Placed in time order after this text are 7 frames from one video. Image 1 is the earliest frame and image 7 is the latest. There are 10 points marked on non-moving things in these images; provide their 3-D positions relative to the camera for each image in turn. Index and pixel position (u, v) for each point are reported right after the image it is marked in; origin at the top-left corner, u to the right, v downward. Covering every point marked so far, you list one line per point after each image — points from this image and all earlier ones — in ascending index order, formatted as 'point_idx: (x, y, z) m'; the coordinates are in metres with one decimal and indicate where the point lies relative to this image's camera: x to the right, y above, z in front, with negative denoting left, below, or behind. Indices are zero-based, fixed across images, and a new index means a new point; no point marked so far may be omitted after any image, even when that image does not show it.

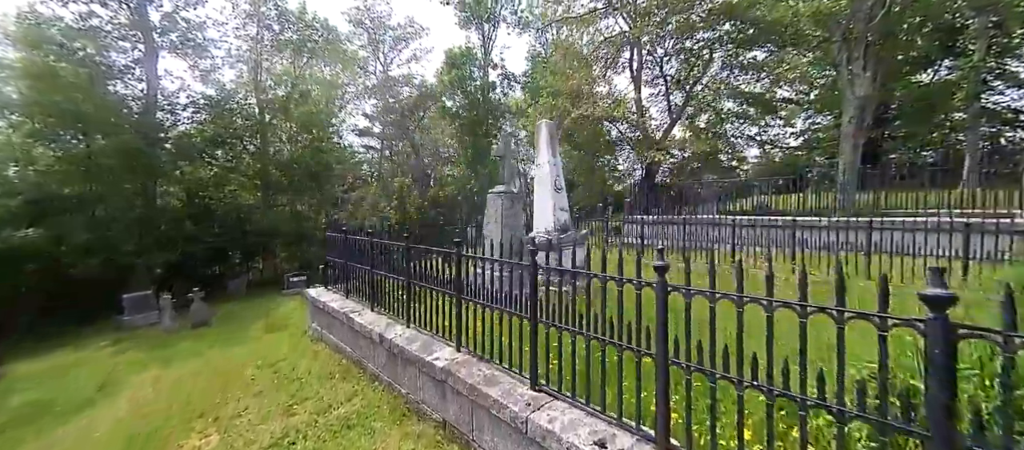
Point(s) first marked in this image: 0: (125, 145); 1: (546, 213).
0: (-9.7, +2.3, +10.0) m
1: (+0.4, +0.2, +4.6) m
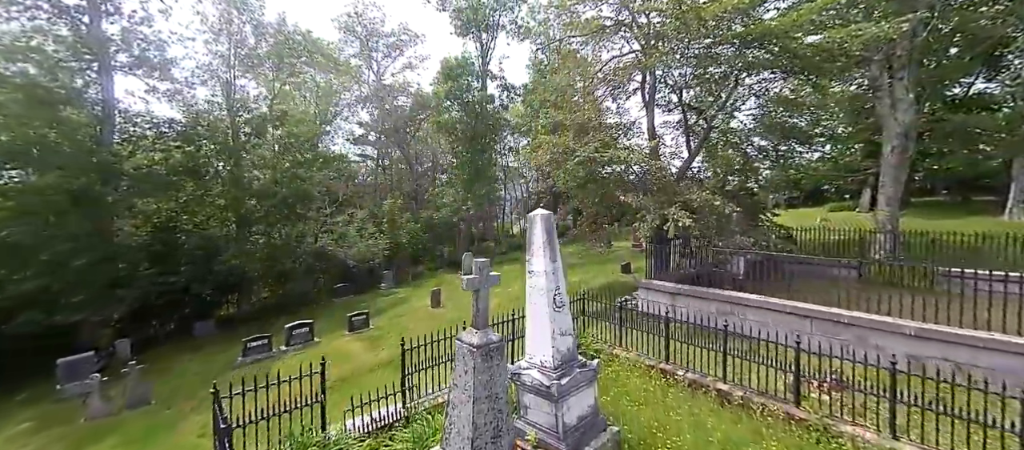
0: (-9.9, +1.1, +8.8) m
1: (+0.3, -1.0, +3.3) m
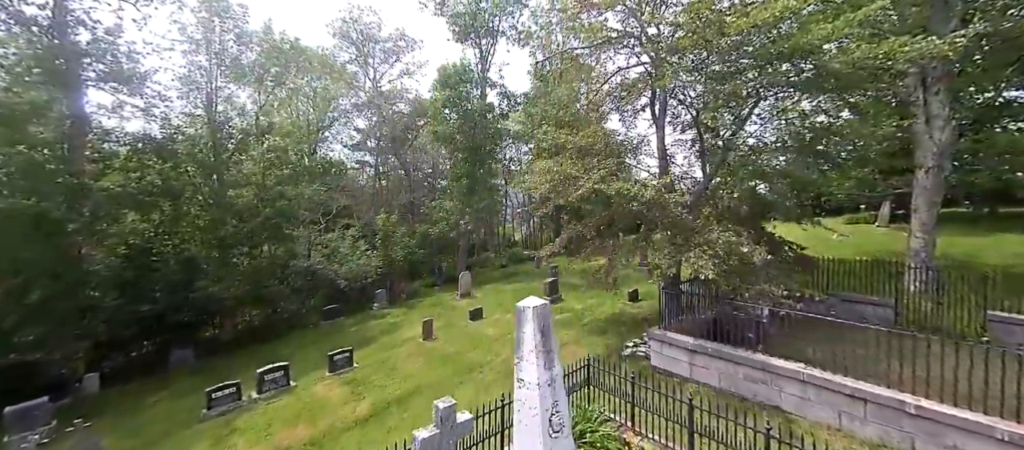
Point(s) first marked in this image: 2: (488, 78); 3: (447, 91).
0: (-9.9, +0.5, +8.1) m
1: (+0.1, -1.6, +2.5) m
2: (-1.2, +7.7, +19.7) m
3: (-3.1, +6.4, +18.1) m
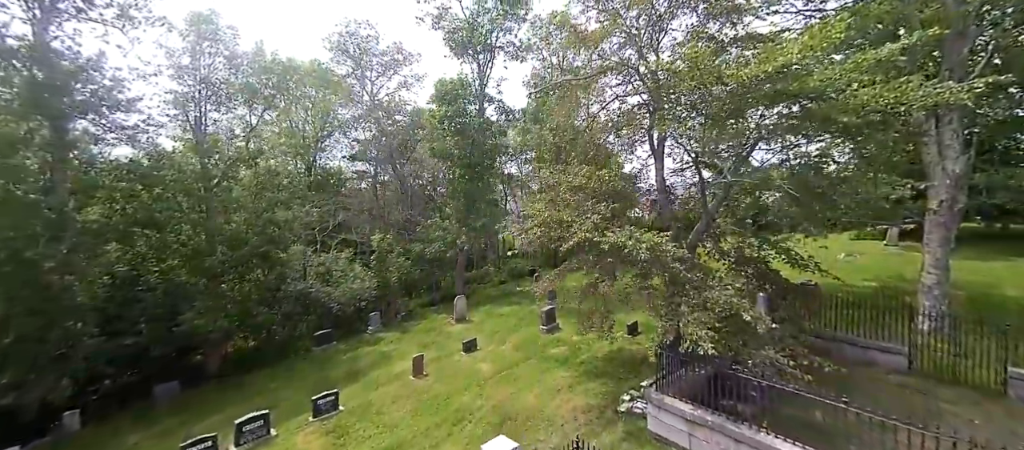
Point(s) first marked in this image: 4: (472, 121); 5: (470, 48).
0: (-10.1, -0.3, +7.8) m
1: (-0.1, -2.4, +2.1) m
2: (-1.3, +6.8, +19.4) m
3: (-3.2, +5.5, +17.8) m
4: (-1.9, +5.0, +18.1) m
5: (-2.0, +8.5, +17.9) m
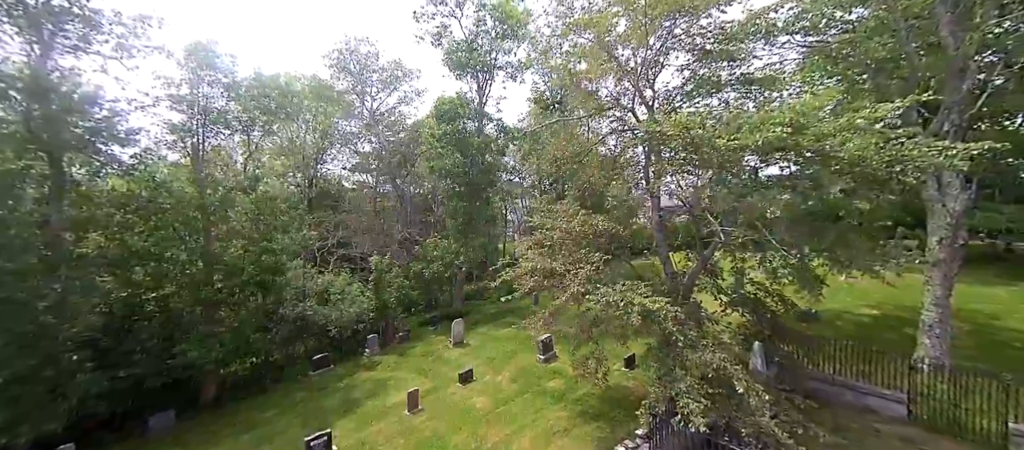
0: (-10.2, -1.1, +7.8) m
1: (-0.2, -3.2, +2.1) m
2: (-1.4, +5.9, +19.4) m
3: (-3.2, +4.6, +17.8) m
4: (-2.0, +4.1, +18.1) m
5: (-2.1, +7.6, +17.9) m
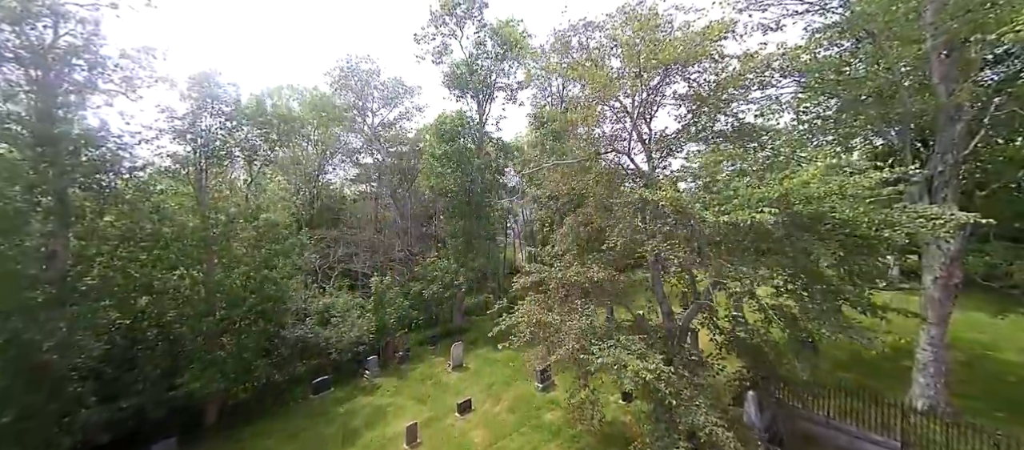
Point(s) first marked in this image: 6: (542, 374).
0: (-10.3, -2.0, +7.9) m
1: (-0.3, -4.1, +2.2) m
2: (-1.4, +5.0, +19.5) m
3: (-3.2, +3.7, +17.9) m
4: (-2.0, +3.2, +18.2) m
5: (-2.1, +6.7, +18.1) m
6: (+0.9, -4.6, +11.6) m
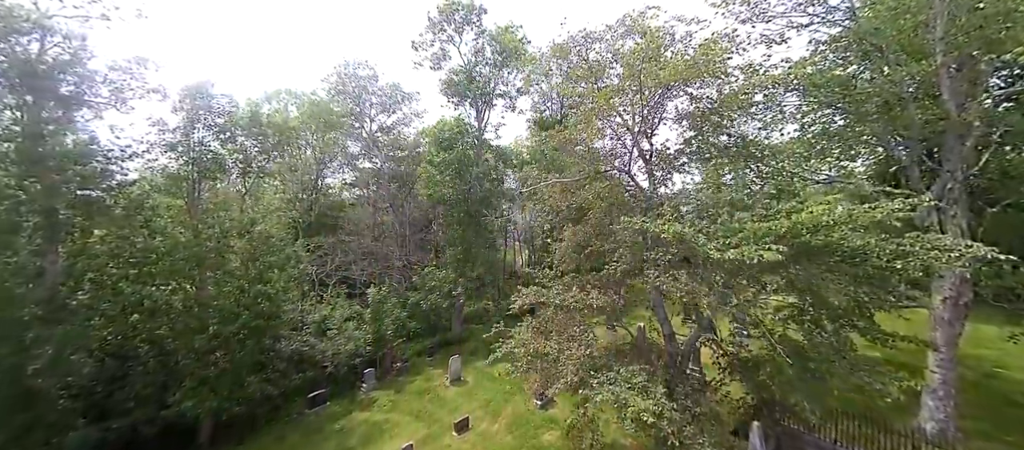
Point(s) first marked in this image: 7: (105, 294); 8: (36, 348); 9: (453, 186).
0: (-10.3, -2.5, +7.7) m
1: (-0.4, -4.5, +2.0) m
2: (-1.4, +4.5, +19.3) m
3: (-3.3, +3.3, +17.7) m
4: (-2.0, +2.8, +18.0) m
5: (-2.1, +6.2, +17.9) m
6: (+0.9, -5.0, +11.4) m
7: (-10.4, -1.8, +9.6) m
8: (-10.3, -2.7, +8.0) m
9: (-2.8, +1.9, +17.8) m
